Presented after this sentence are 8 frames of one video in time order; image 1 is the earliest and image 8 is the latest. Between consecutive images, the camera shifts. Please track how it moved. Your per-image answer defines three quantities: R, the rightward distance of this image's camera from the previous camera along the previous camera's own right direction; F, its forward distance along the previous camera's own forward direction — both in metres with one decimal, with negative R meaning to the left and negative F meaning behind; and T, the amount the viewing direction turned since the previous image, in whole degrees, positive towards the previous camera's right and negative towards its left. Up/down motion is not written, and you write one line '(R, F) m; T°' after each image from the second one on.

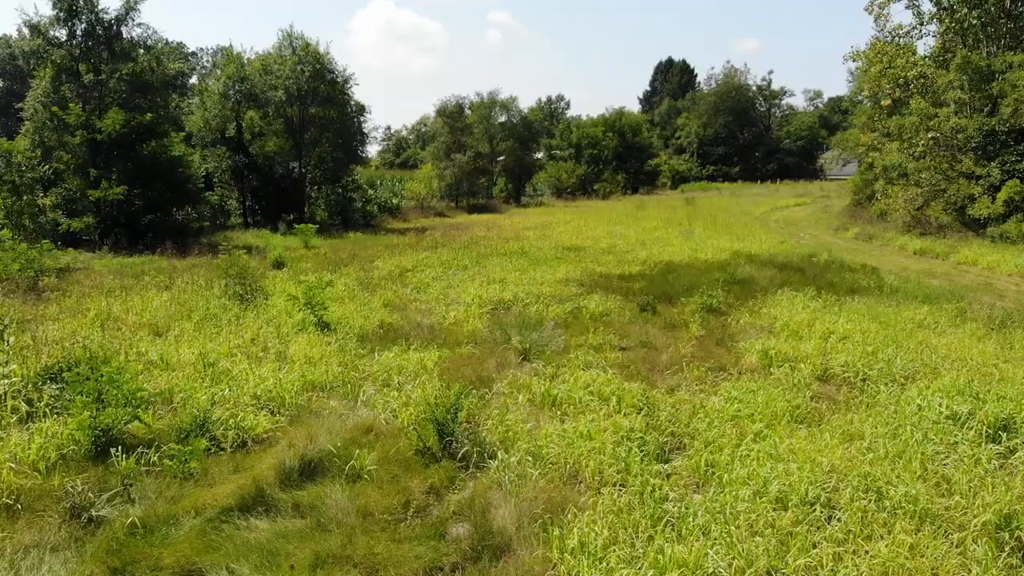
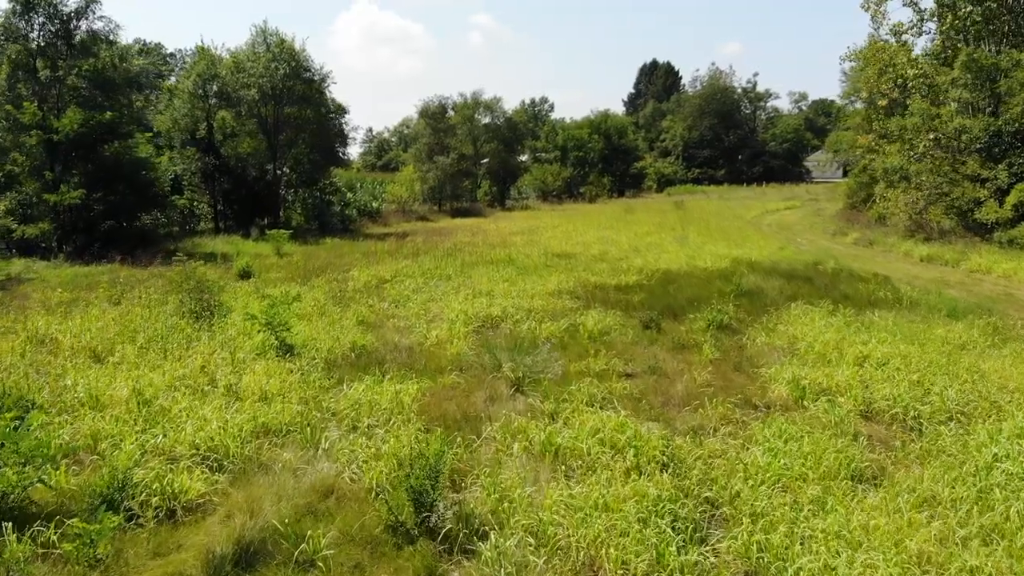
(-0.1, +1.1) m; +1°
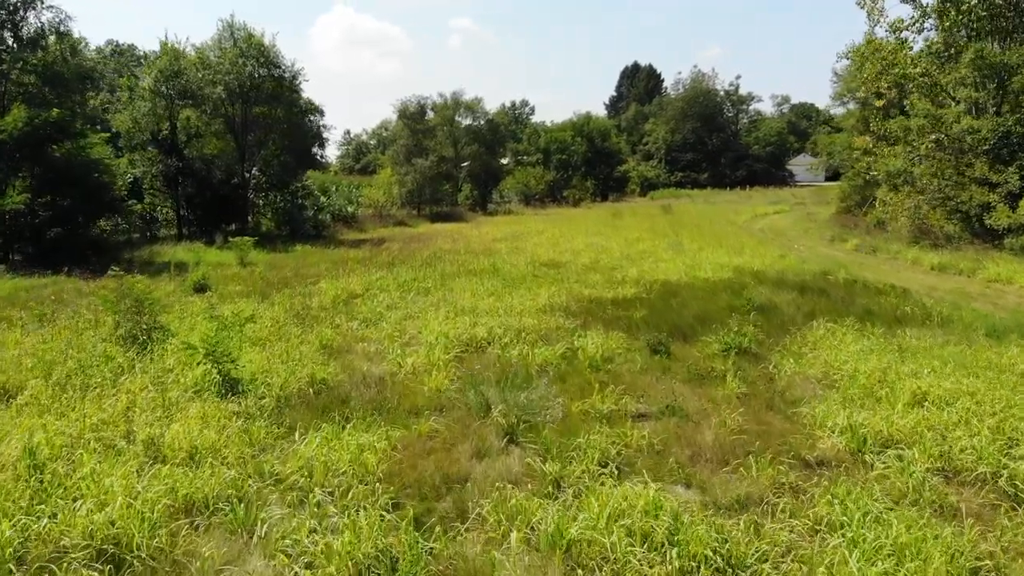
(-0.1, +1.2) m; +2°
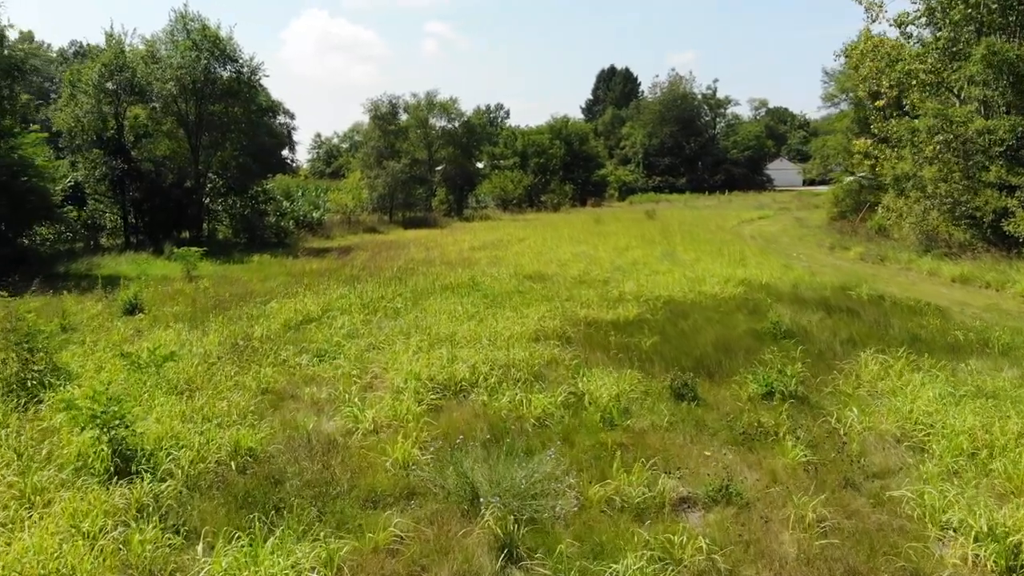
(-0.1, +1.6) m; +2°
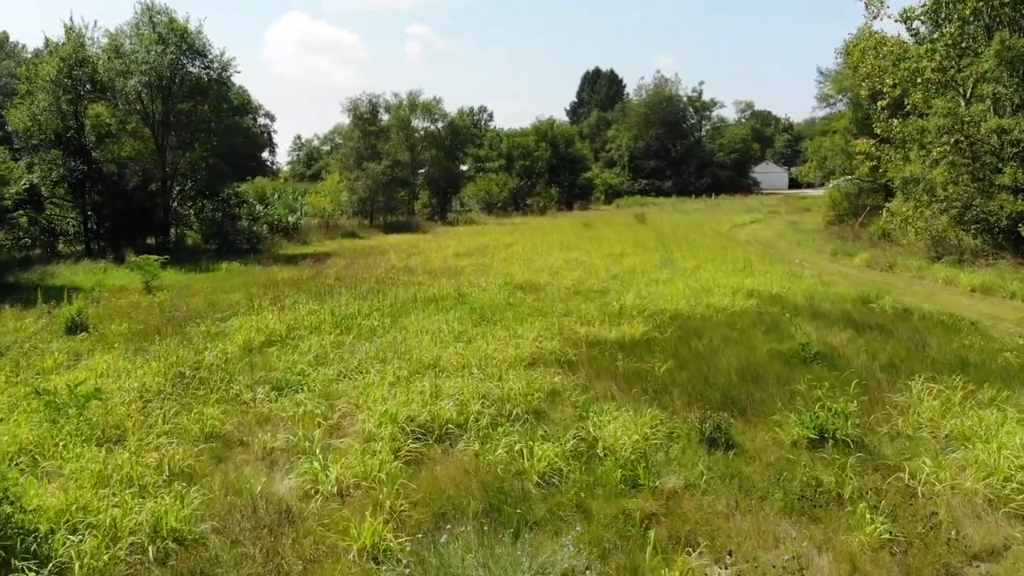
(-0.1, +1.1) m; +1°
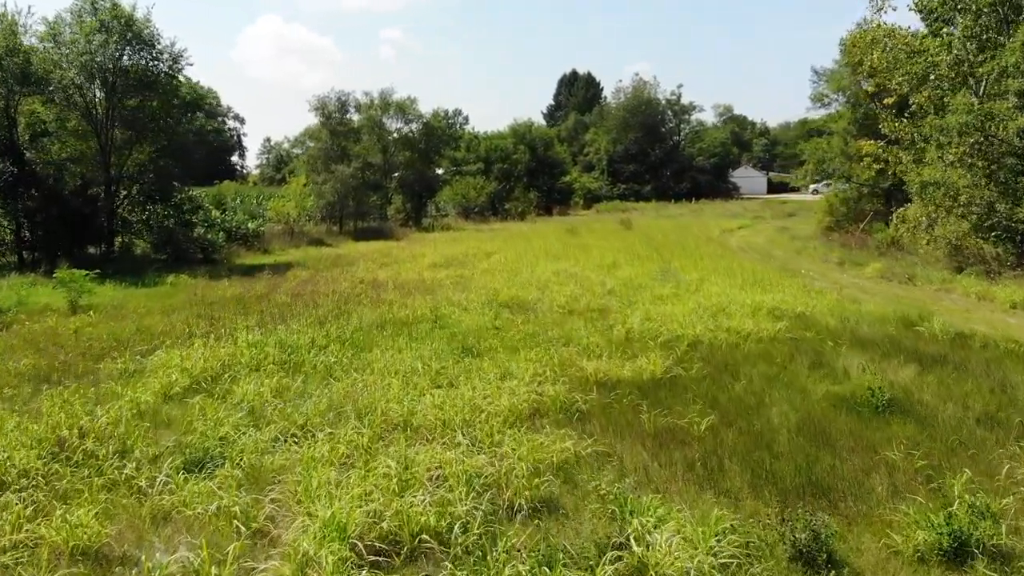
(-0.2, +1.7) m; +2°
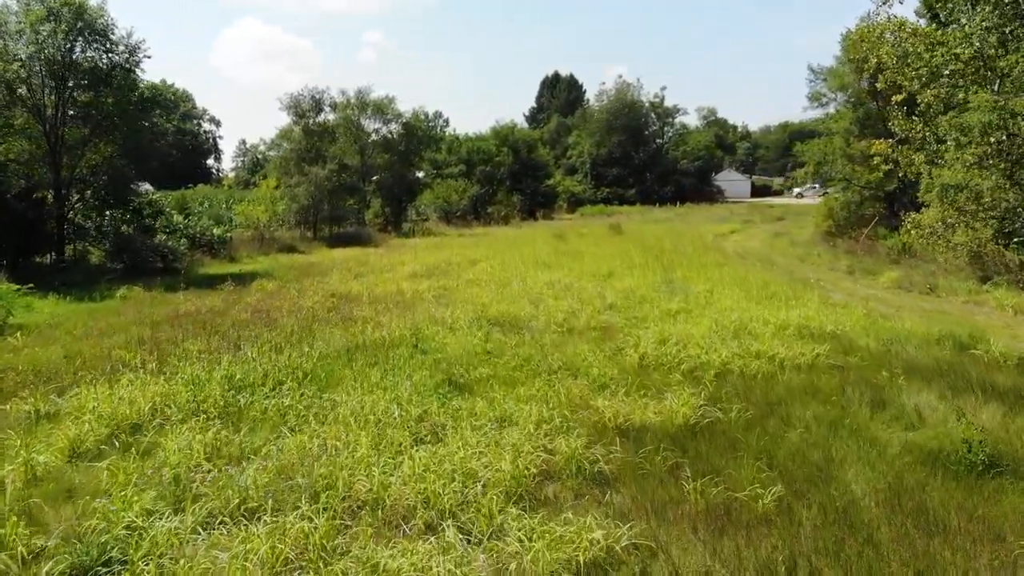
(-0.2, +1.3) m; +2°
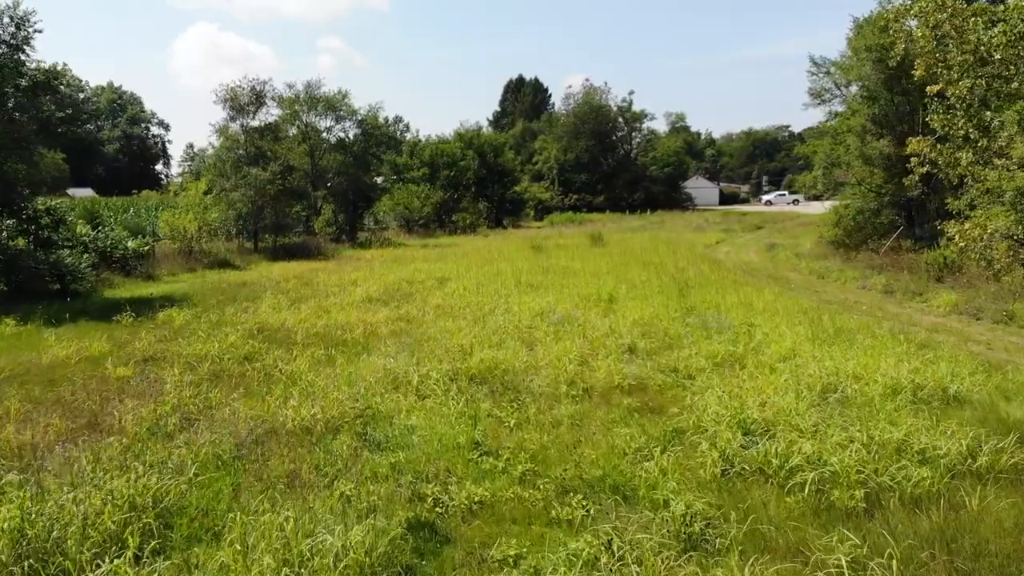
(-0.3, +2.9) m; +3°
